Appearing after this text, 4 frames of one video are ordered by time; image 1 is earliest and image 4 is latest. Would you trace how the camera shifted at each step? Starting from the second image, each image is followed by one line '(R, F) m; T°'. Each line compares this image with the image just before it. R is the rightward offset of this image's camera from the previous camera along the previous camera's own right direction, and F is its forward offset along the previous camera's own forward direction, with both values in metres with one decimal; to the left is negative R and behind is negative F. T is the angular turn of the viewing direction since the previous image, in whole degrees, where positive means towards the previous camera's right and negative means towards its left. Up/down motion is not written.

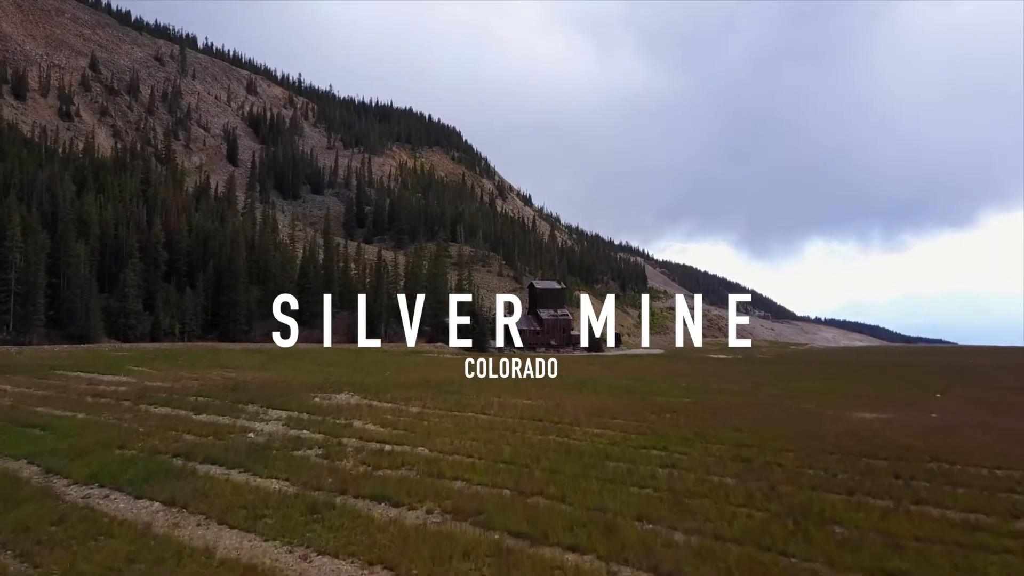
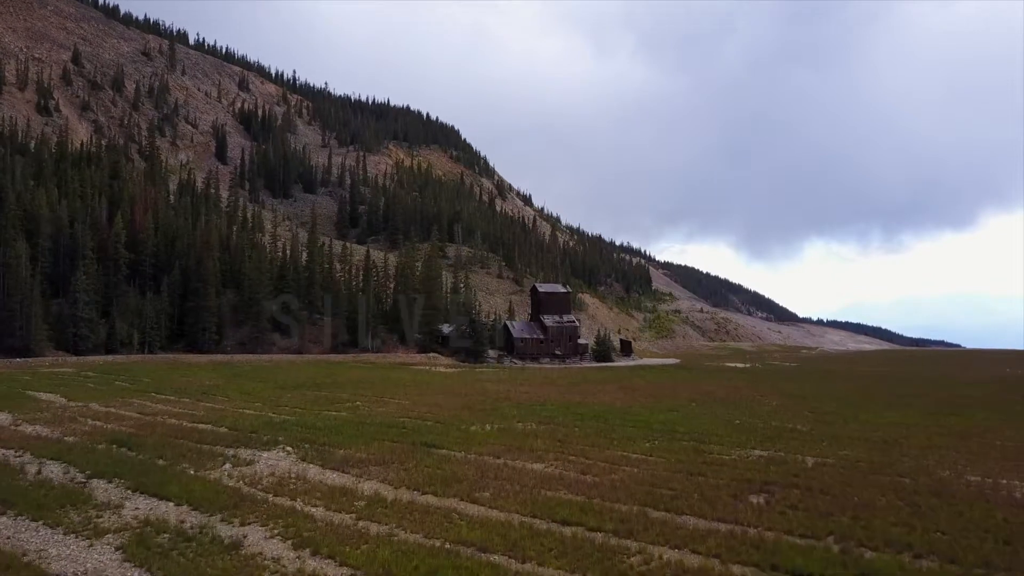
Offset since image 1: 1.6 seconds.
(-0.1, +7.8) m; 0°
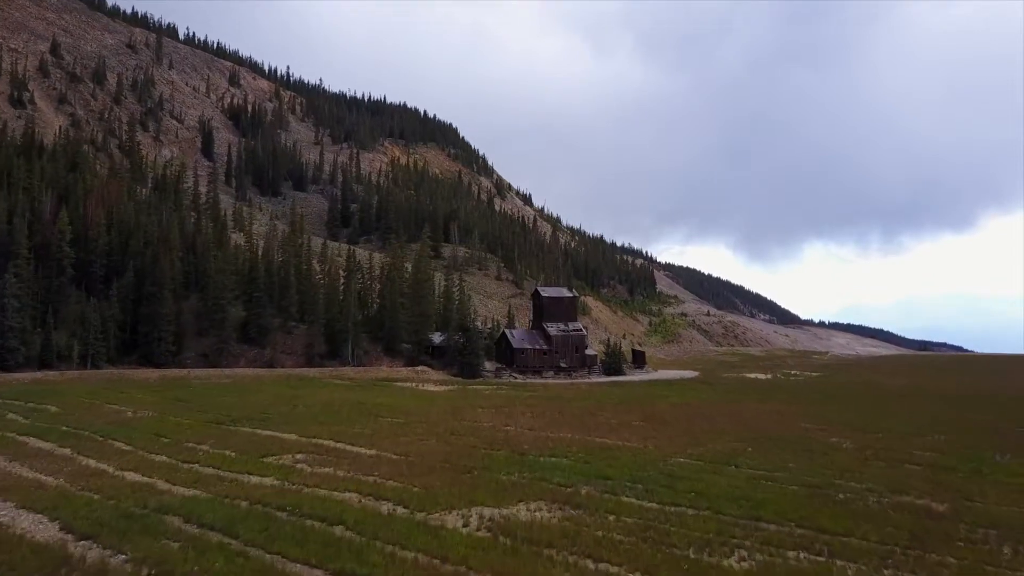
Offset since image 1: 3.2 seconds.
(0.0, +8.4) m; 0°
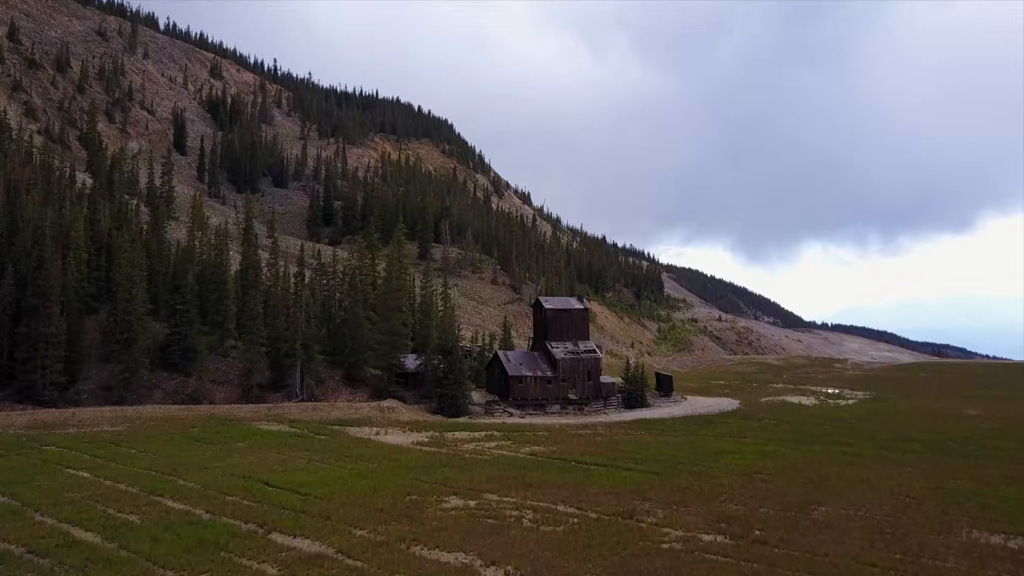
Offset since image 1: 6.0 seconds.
(+0.3, +14.0) m; 0°
